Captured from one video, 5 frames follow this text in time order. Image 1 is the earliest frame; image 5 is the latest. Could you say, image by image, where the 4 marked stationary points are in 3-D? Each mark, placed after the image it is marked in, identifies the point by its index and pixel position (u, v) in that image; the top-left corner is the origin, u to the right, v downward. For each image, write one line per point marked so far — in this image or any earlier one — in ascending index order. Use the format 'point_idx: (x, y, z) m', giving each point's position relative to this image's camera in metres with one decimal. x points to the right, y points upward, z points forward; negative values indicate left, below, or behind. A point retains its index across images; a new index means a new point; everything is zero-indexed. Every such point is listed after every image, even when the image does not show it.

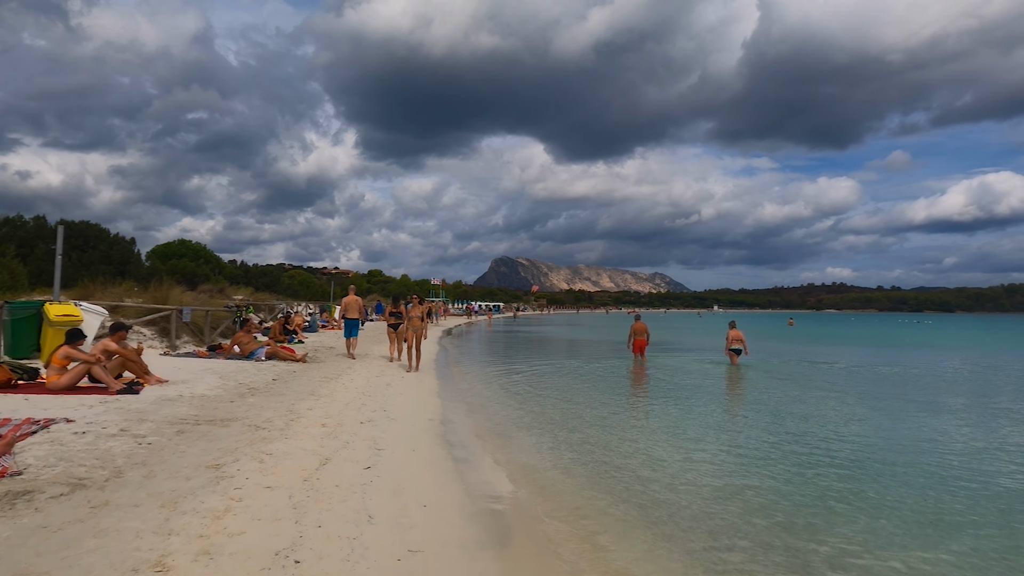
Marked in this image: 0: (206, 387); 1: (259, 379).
0: (-5.1, -1.7, +9.6) m
1: (-4.8, -1.7, +10.9) m
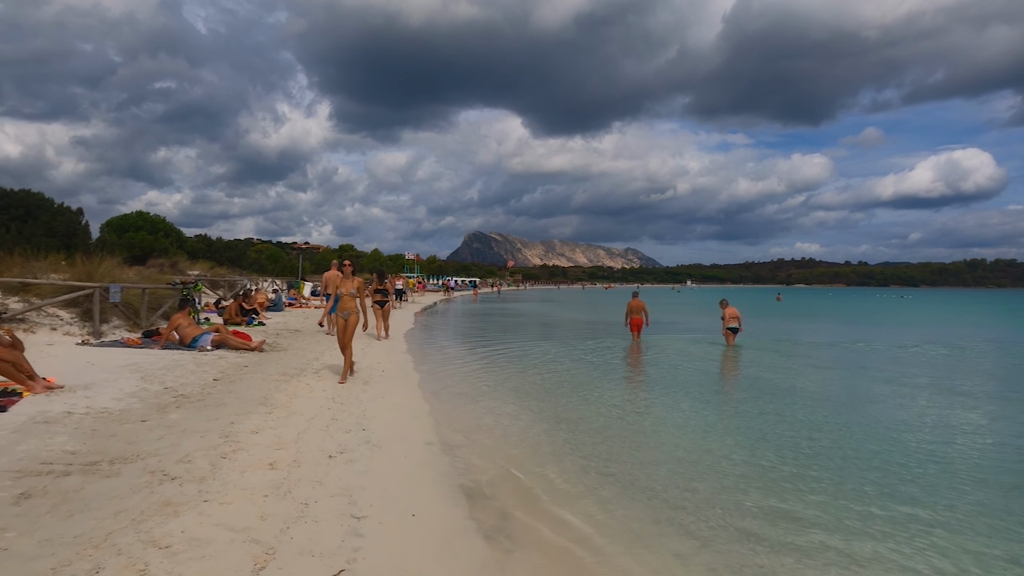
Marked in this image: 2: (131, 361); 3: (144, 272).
0: (-4.8, -1.3, +7.0) m
1: (-4.6, -1.3, +8.3) m
2: (-6.2, -1.2, +9.3) m
3: (-12.6, +0.5, +19.5) m
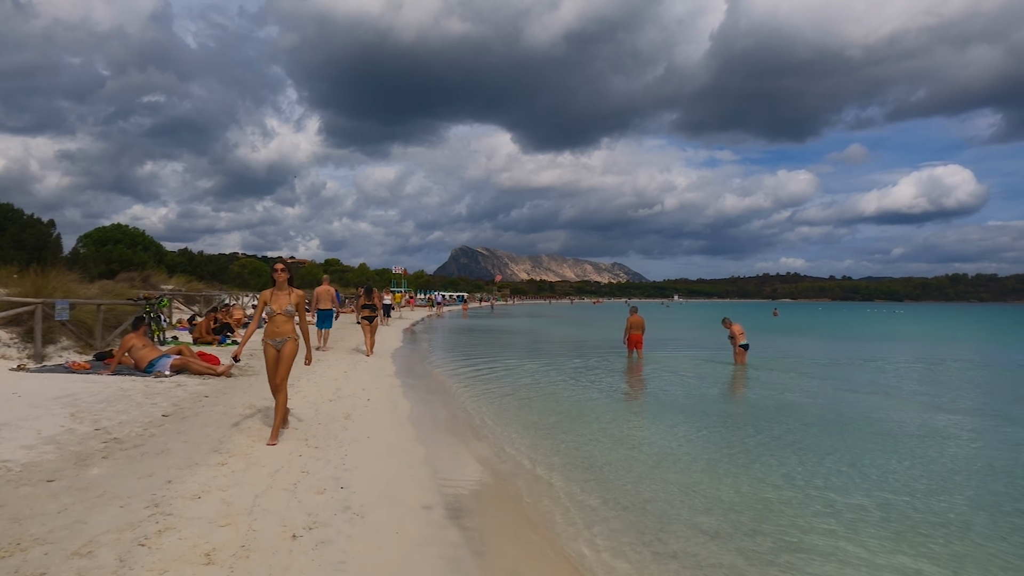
0: (-4.6, -1.5, +5.5) m
1: (-4.5, -1.5, +6.9) m
2: (-6.1, -1.4, +7.9) m
3: (-12.6, +0.1, +17.9) m
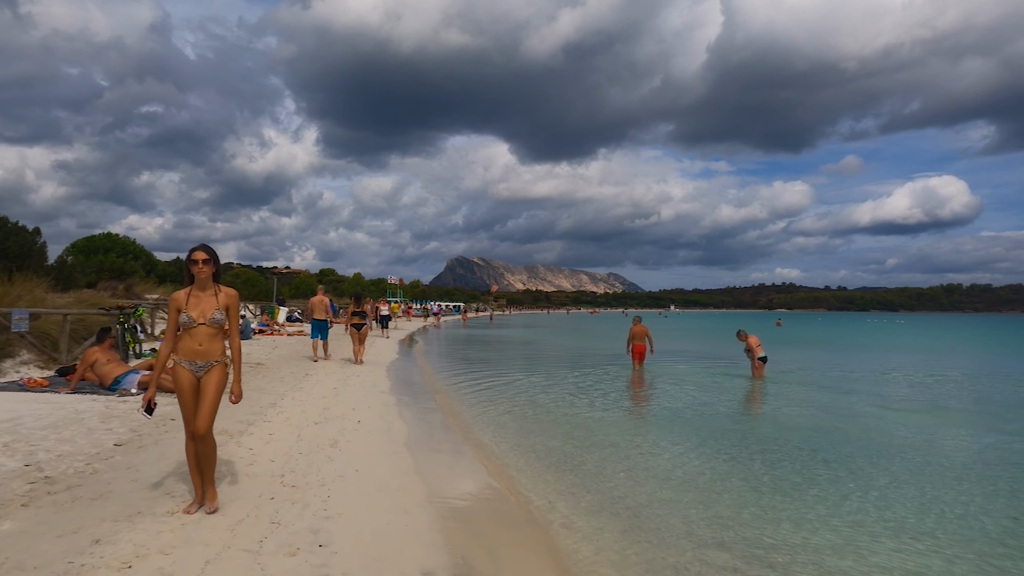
0: (-4.5, -1.5, +4.4) m
1: (-4.3, -1.6, +5.8) m
2: (-6.0, -1.5, +6.8) m
3: (-12.6, -0.2, +16.9) m
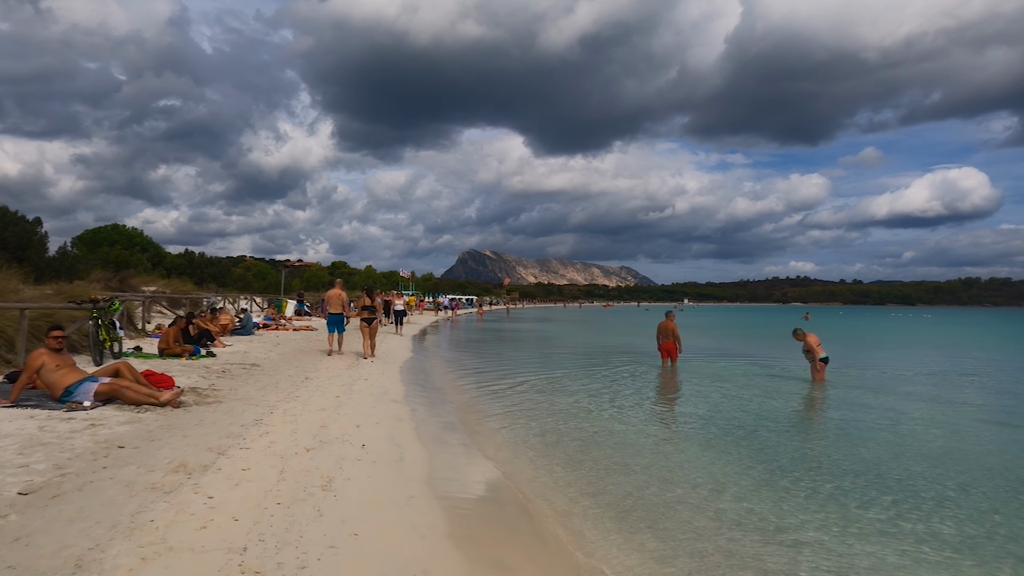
0: (-4.0, -1.4, +2.8) m
1: (-3.9, -1.5, +4.2) m
2: (-5.5, -1.4, +5.2) m
3: (-11.9, 0.0, +15.3) m
